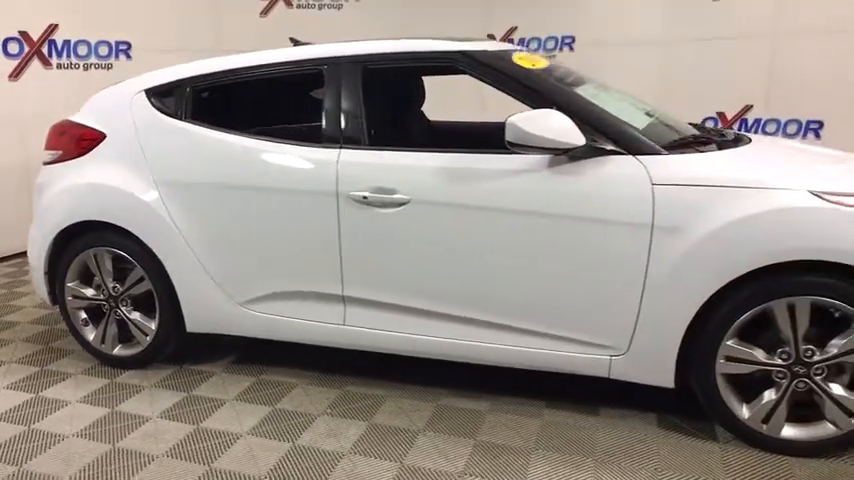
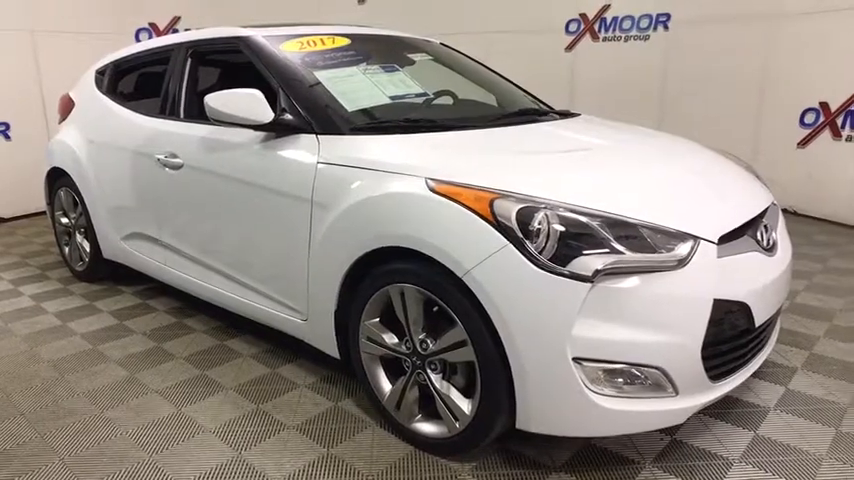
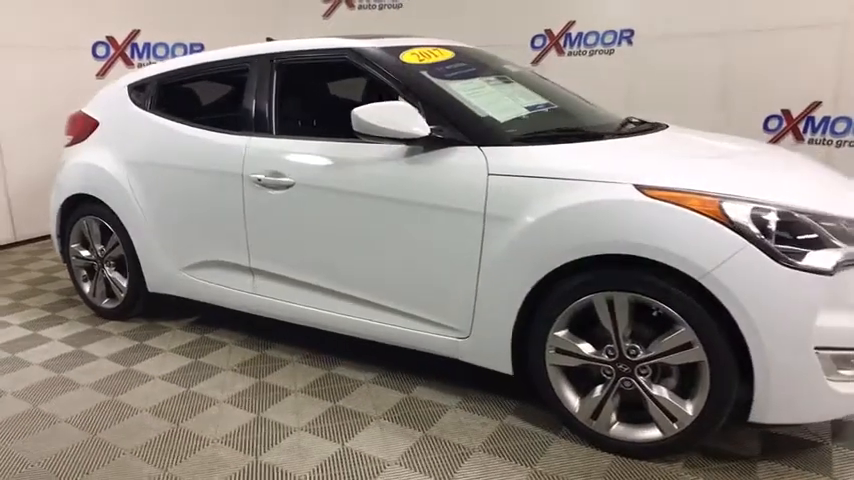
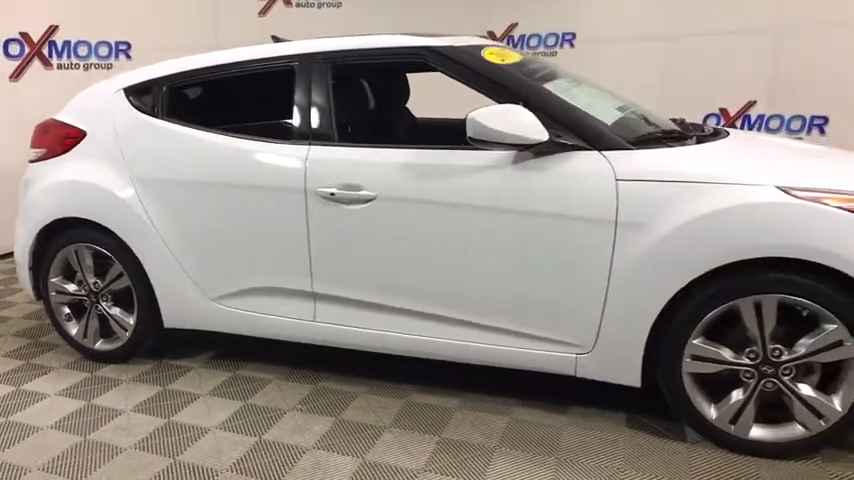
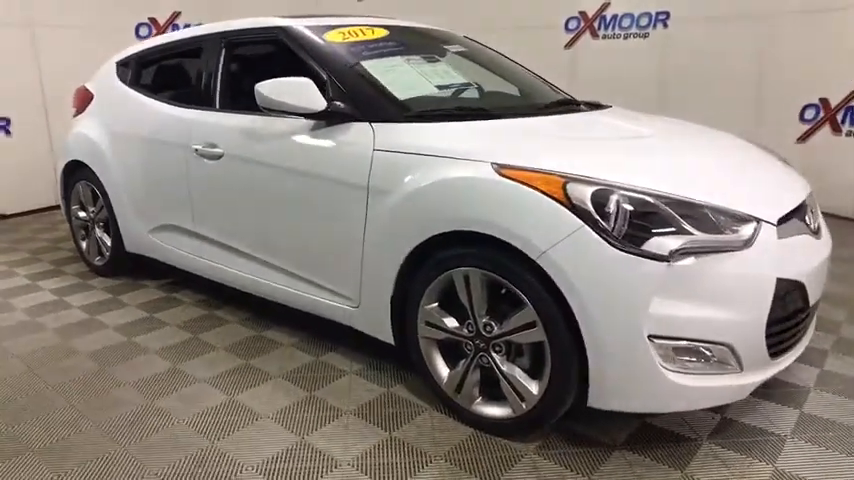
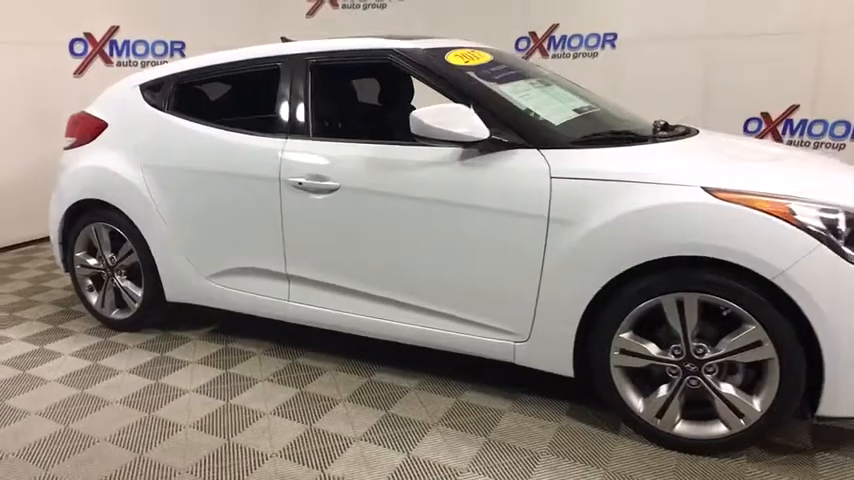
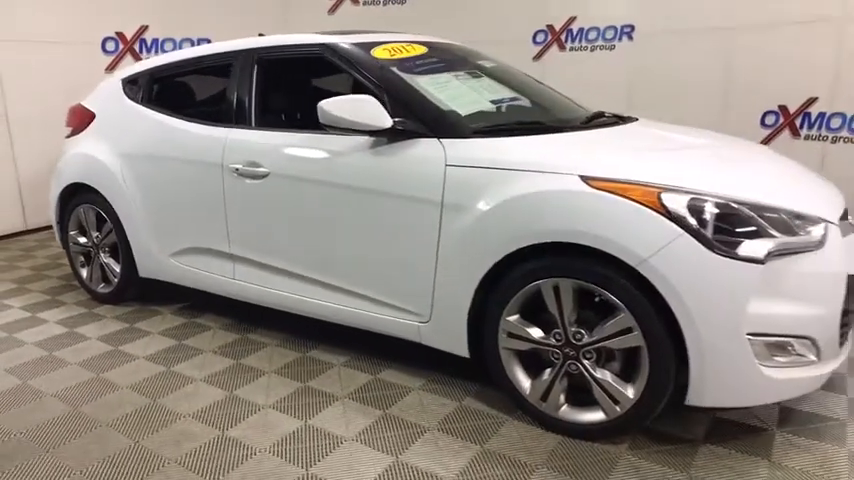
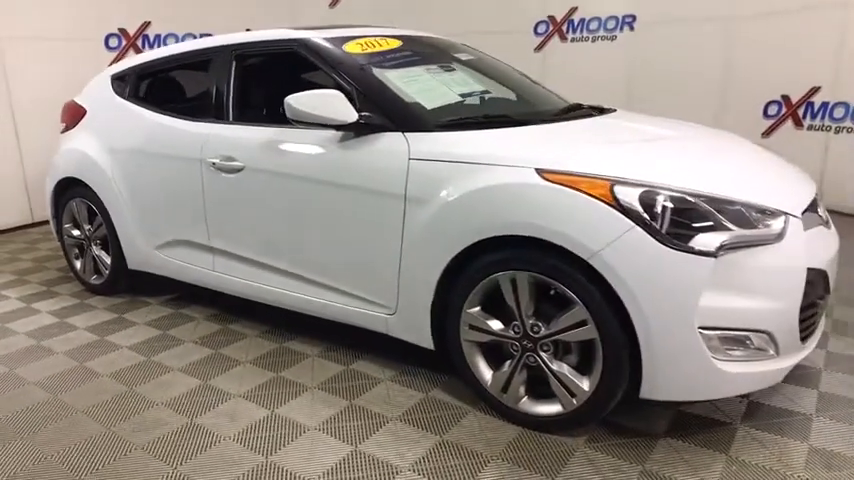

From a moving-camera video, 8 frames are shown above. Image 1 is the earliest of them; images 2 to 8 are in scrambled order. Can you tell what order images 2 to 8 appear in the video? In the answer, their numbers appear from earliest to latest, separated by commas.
4, 6, 3, 7, 8, 5, 2
